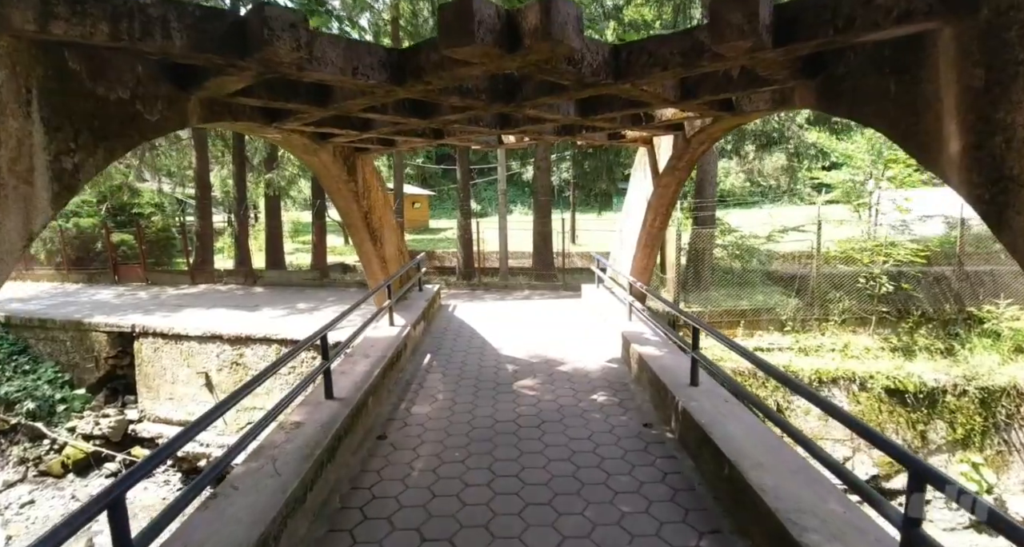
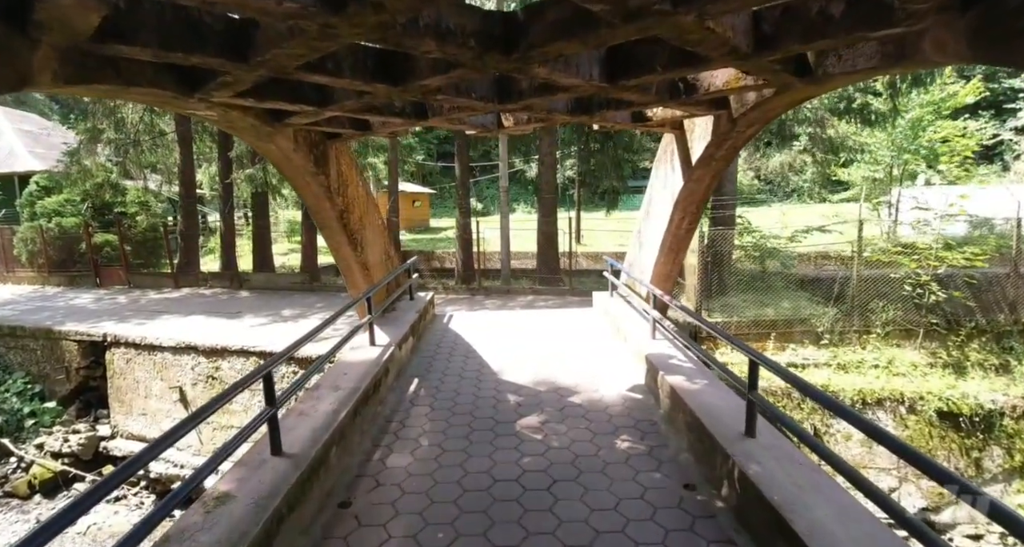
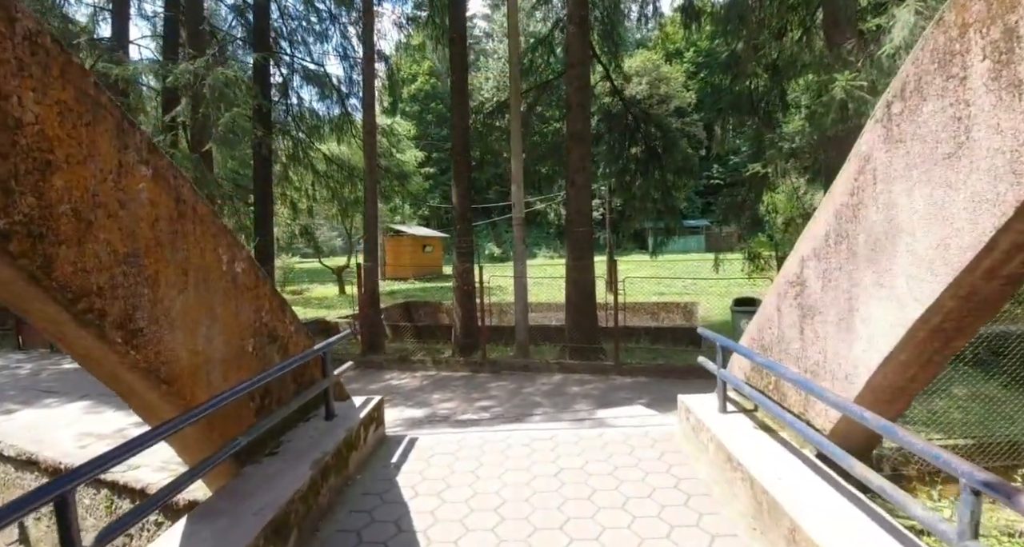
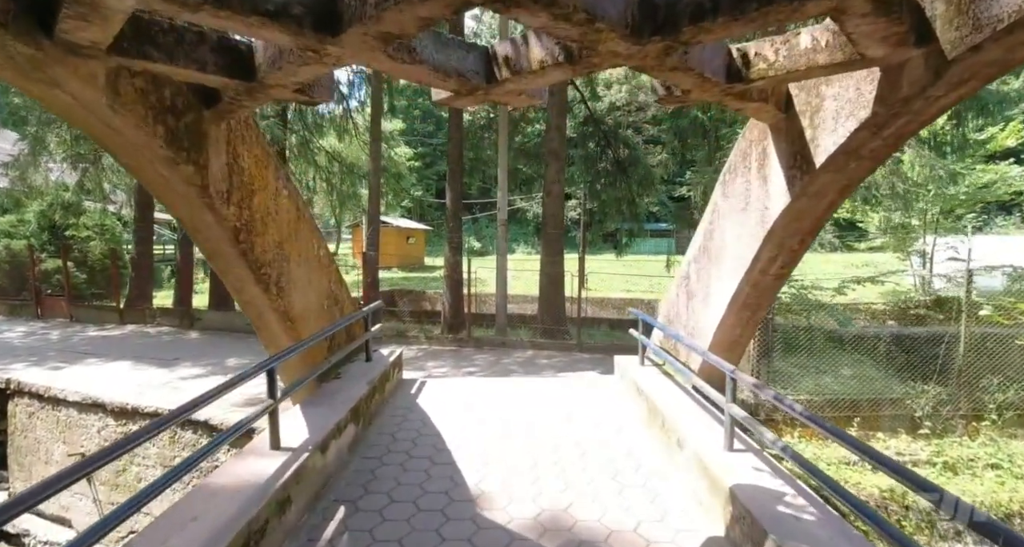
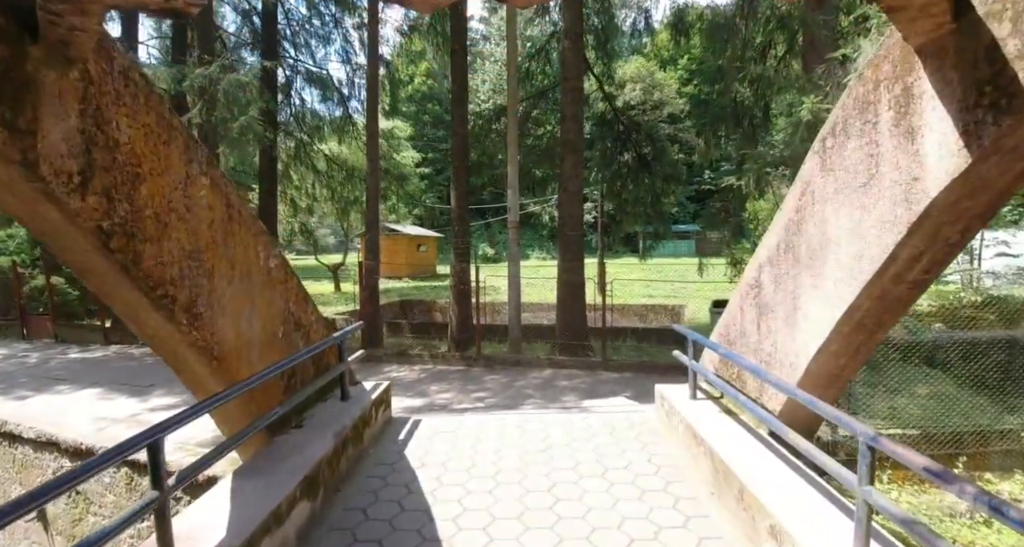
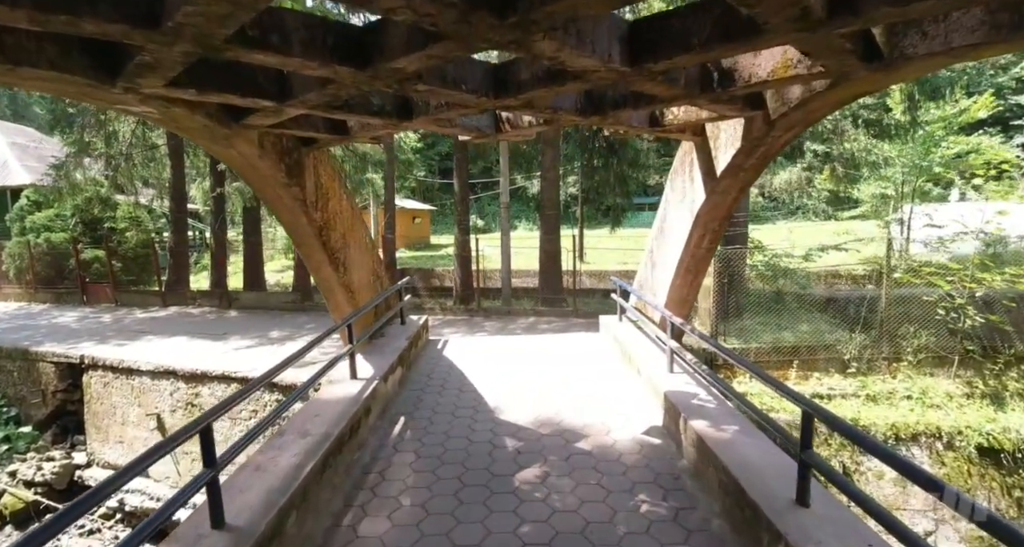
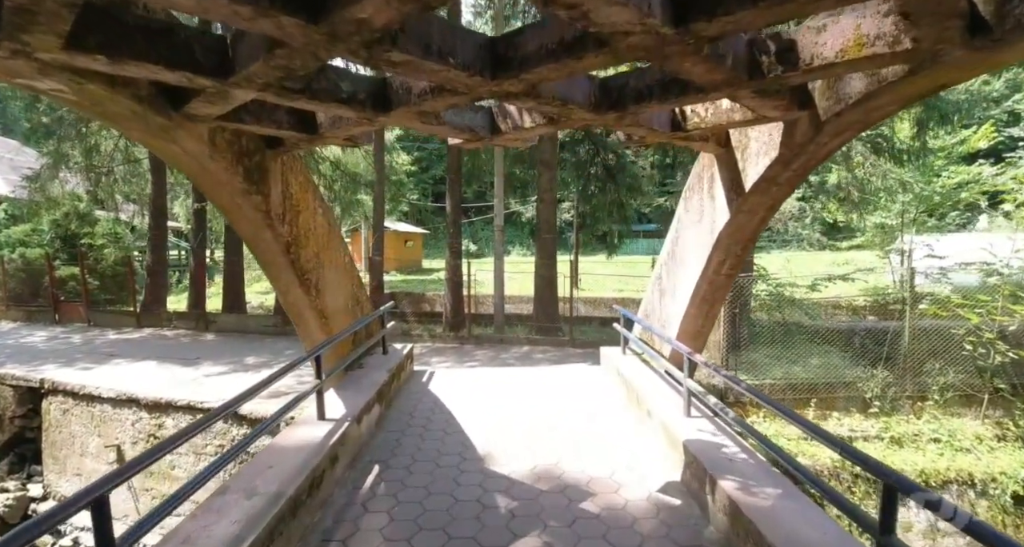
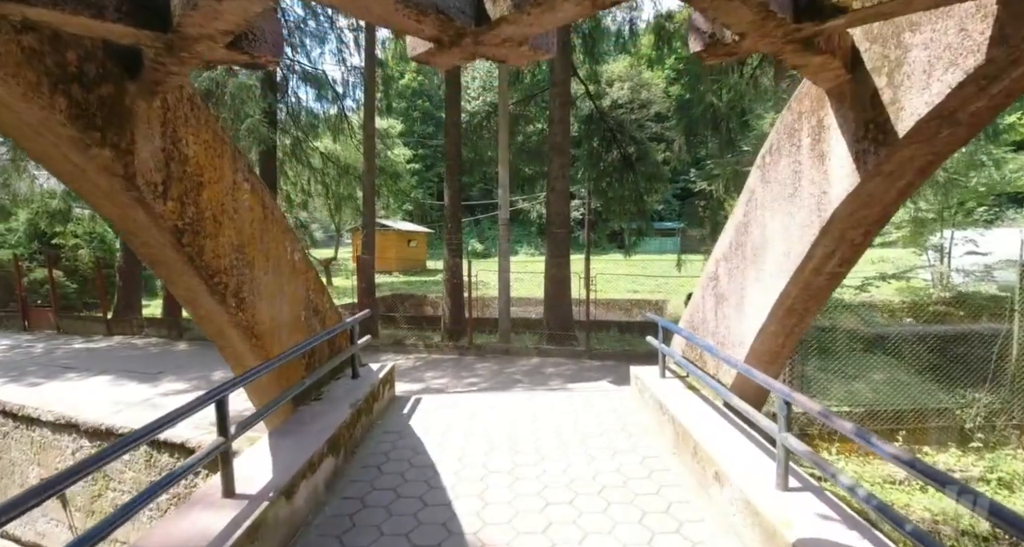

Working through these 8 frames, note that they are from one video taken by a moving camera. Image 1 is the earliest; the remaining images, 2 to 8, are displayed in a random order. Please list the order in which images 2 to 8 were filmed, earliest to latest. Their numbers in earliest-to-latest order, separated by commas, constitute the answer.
2, 6, 7, 4, 8, 5, 3
